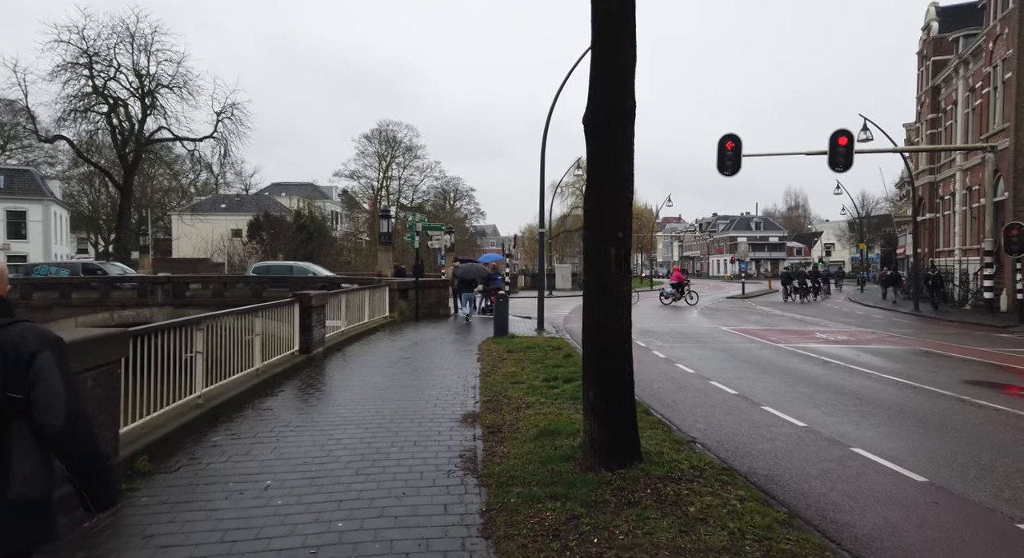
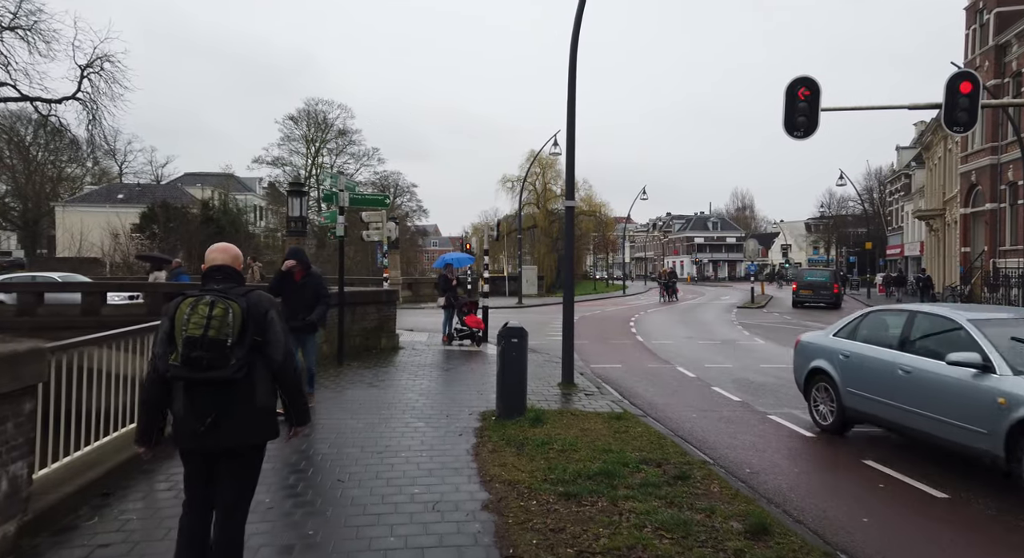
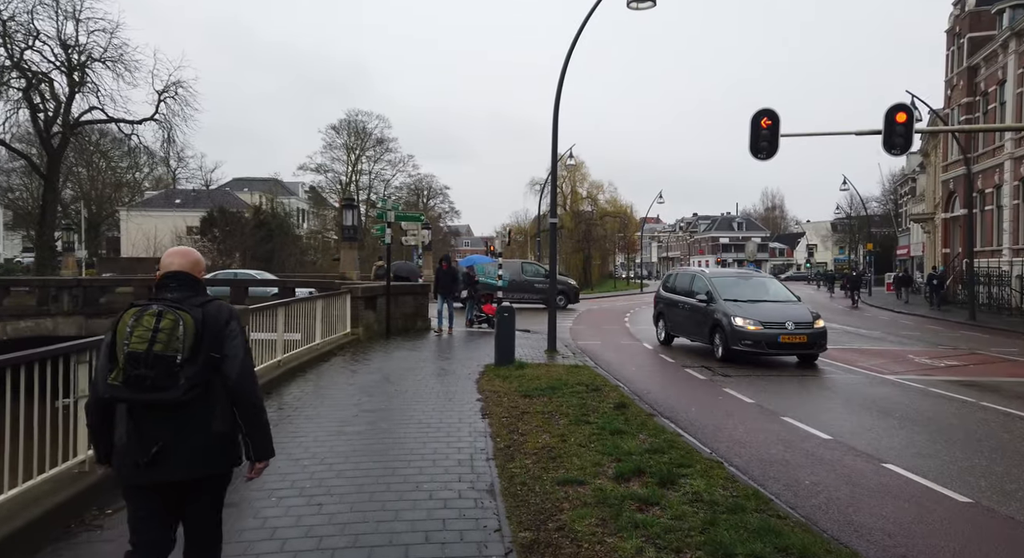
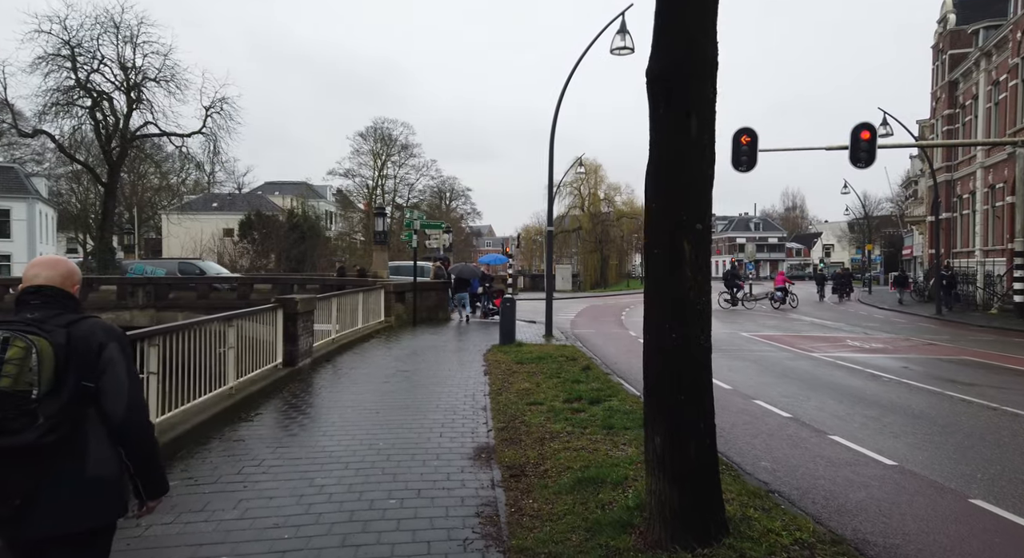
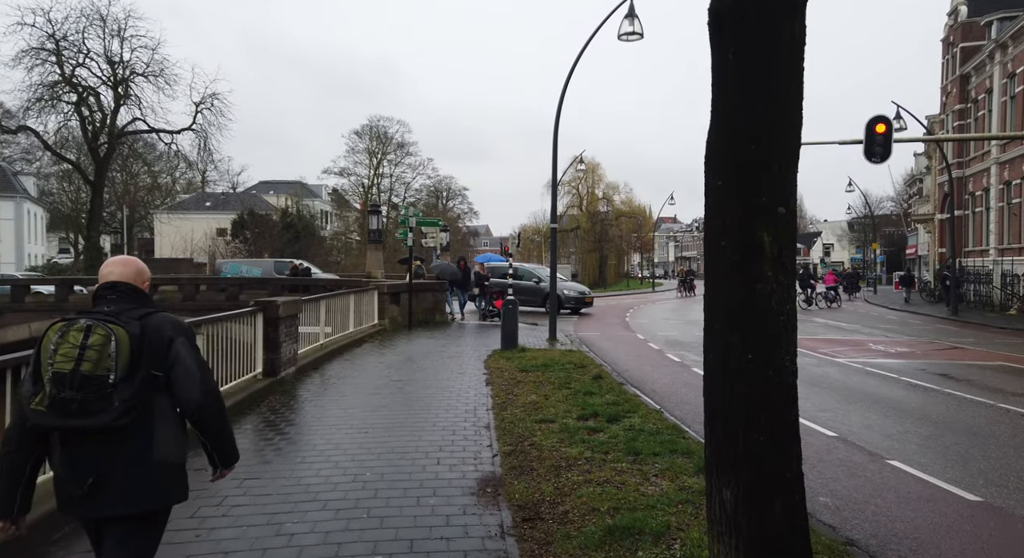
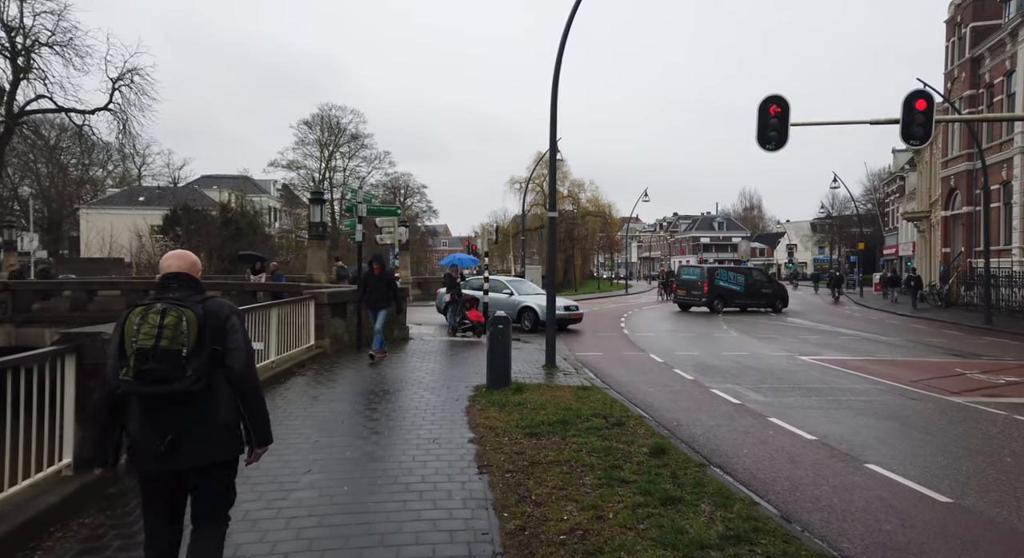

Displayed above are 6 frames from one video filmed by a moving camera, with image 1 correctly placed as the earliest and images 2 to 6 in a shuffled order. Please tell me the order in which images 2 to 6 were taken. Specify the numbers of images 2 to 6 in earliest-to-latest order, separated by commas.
4, 5, 3, 6, 2
